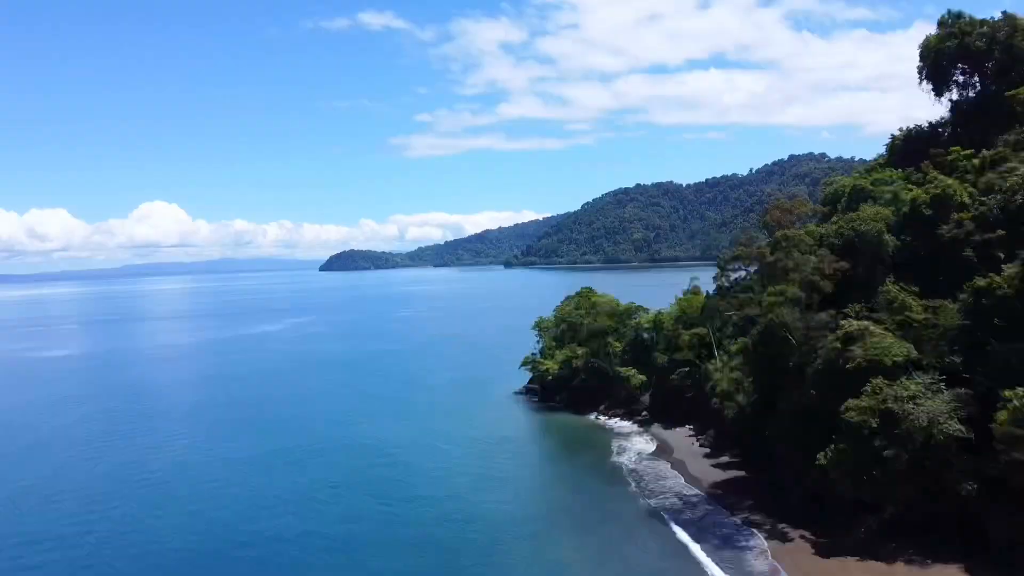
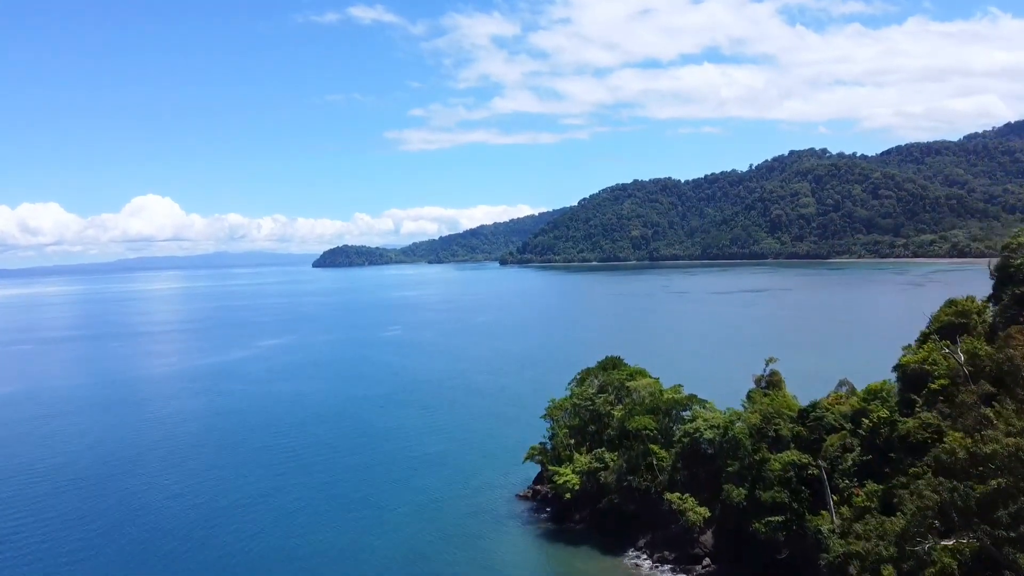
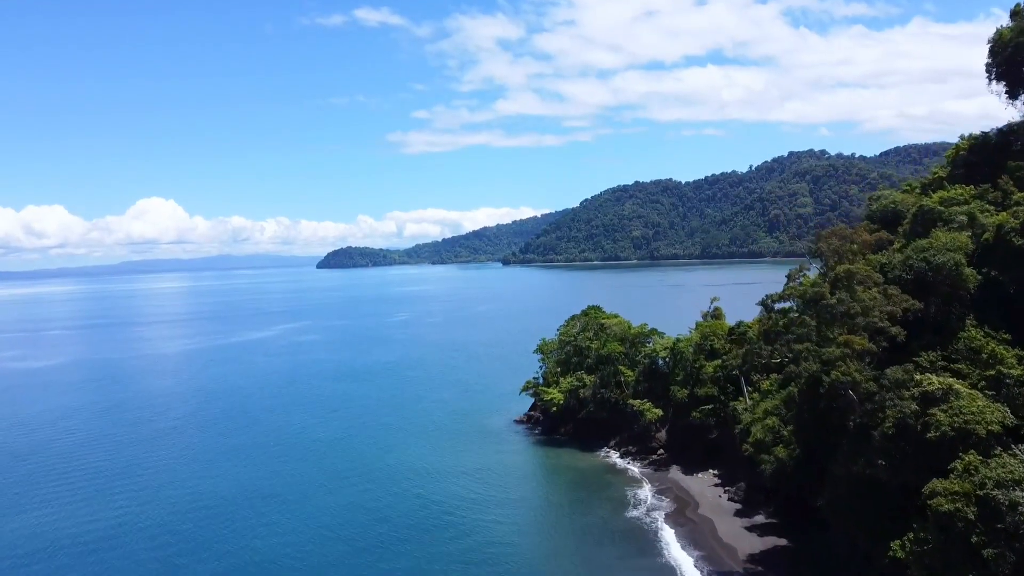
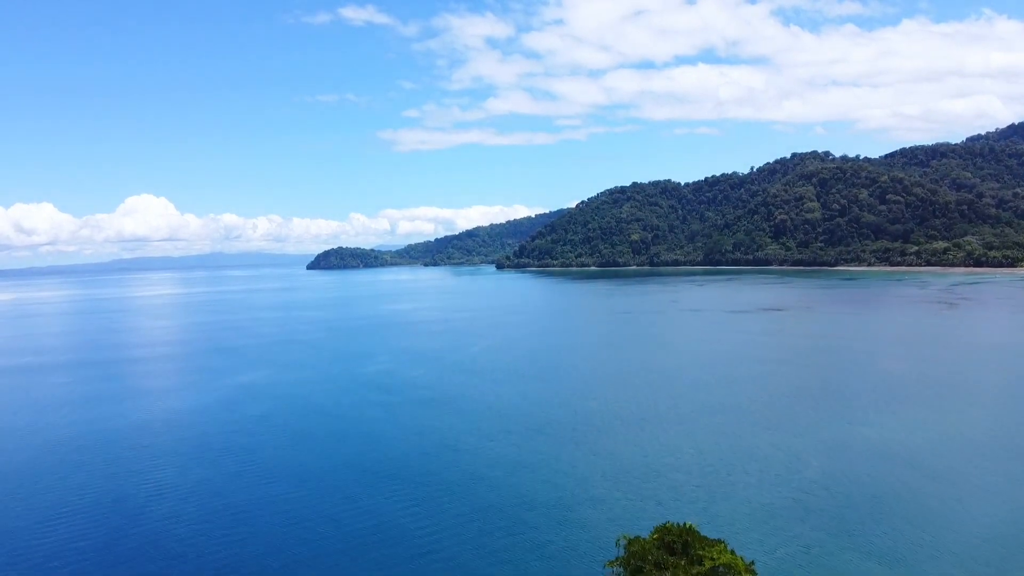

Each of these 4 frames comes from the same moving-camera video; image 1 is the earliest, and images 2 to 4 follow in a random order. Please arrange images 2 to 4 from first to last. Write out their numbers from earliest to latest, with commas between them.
3, 2, 4
